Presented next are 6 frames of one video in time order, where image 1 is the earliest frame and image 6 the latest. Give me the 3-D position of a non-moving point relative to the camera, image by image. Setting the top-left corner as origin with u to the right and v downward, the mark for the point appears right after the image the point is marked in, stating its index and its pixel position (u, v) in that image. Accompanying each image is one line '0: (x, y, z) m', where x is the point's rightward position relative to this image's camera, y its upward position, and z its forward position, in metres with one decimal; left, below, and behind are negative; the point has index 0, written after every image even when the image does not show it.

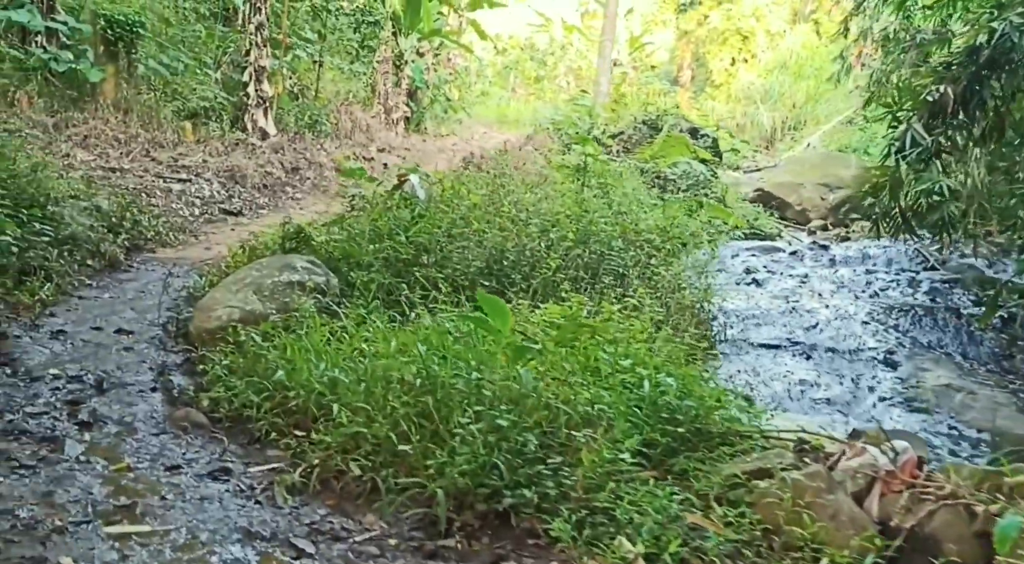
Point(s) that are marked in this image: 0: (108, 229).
0: (-2.3, +0.3, +6.6) m
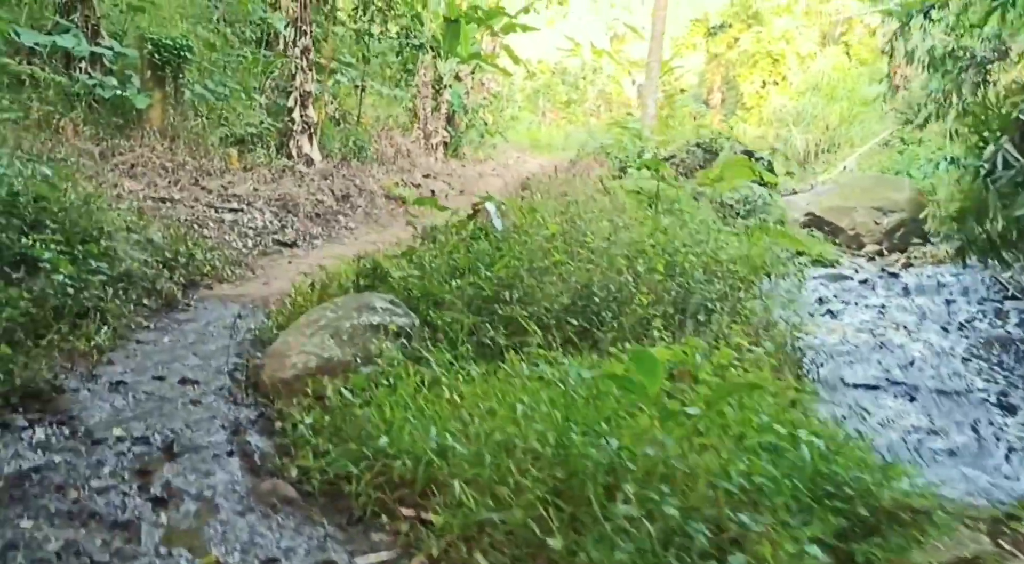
0: (-1.9, +0.1, +6.2) m
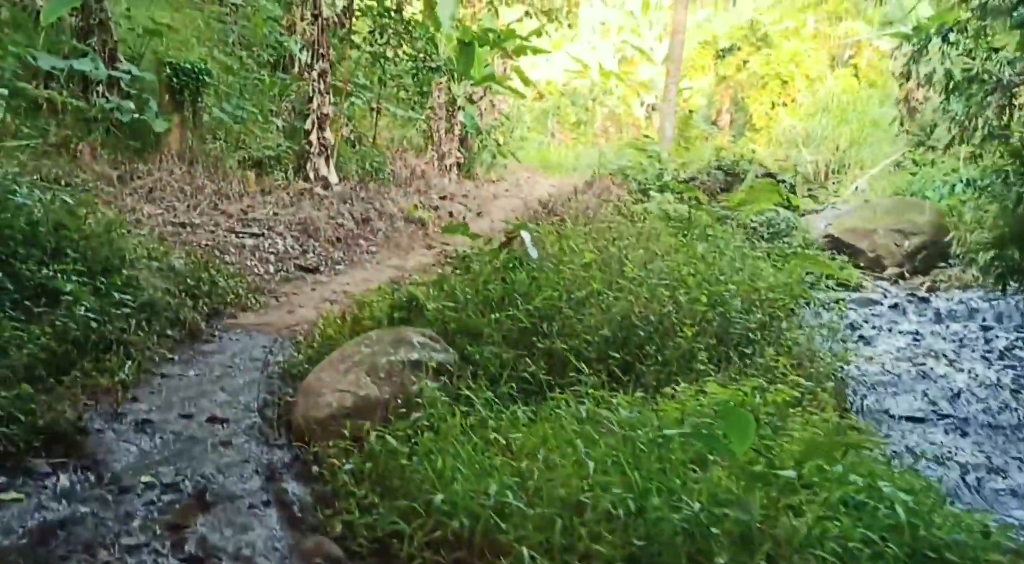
0: (-1.7, -0.1, +6.0) m
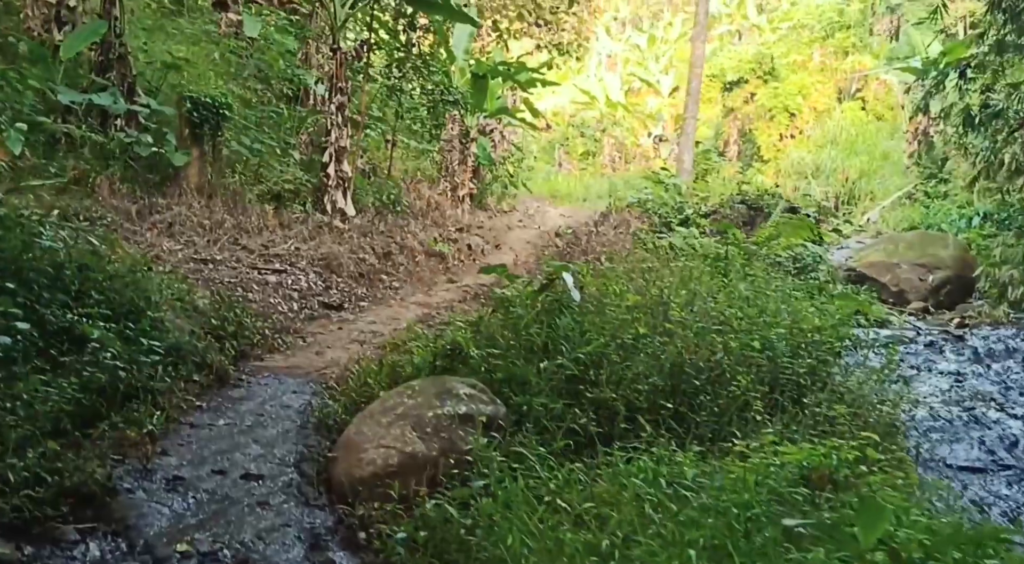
0: (-1.5, -0.3, +5.8) m
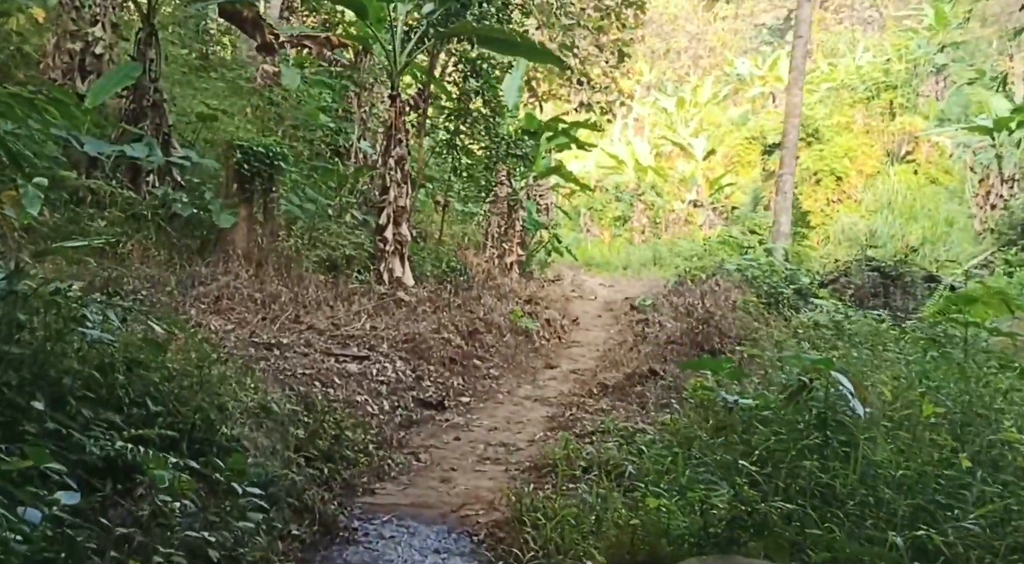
0: (-0.8, -0.6, +4.2) m
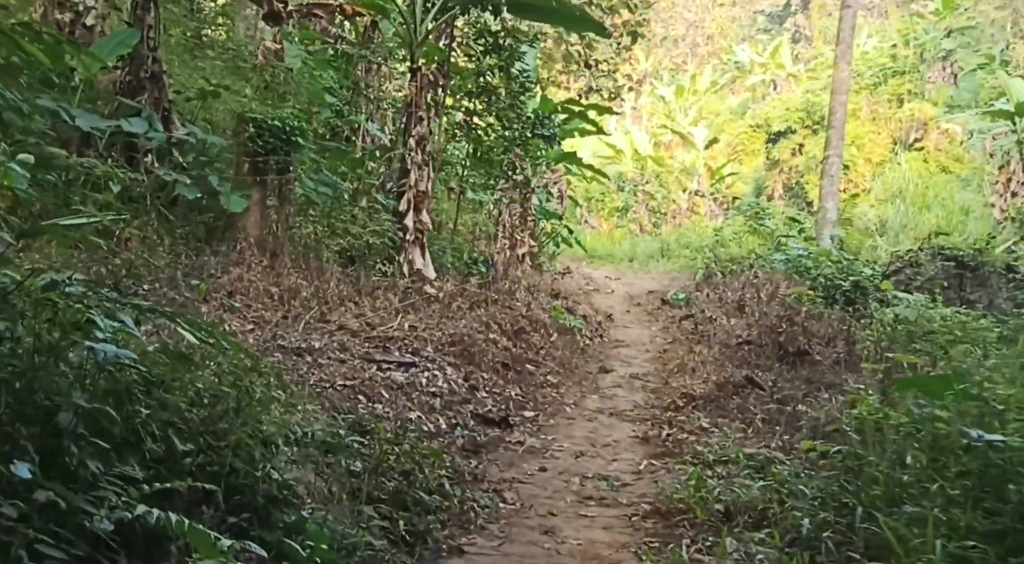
0: (-0.4, -0.6, +3.2) m
